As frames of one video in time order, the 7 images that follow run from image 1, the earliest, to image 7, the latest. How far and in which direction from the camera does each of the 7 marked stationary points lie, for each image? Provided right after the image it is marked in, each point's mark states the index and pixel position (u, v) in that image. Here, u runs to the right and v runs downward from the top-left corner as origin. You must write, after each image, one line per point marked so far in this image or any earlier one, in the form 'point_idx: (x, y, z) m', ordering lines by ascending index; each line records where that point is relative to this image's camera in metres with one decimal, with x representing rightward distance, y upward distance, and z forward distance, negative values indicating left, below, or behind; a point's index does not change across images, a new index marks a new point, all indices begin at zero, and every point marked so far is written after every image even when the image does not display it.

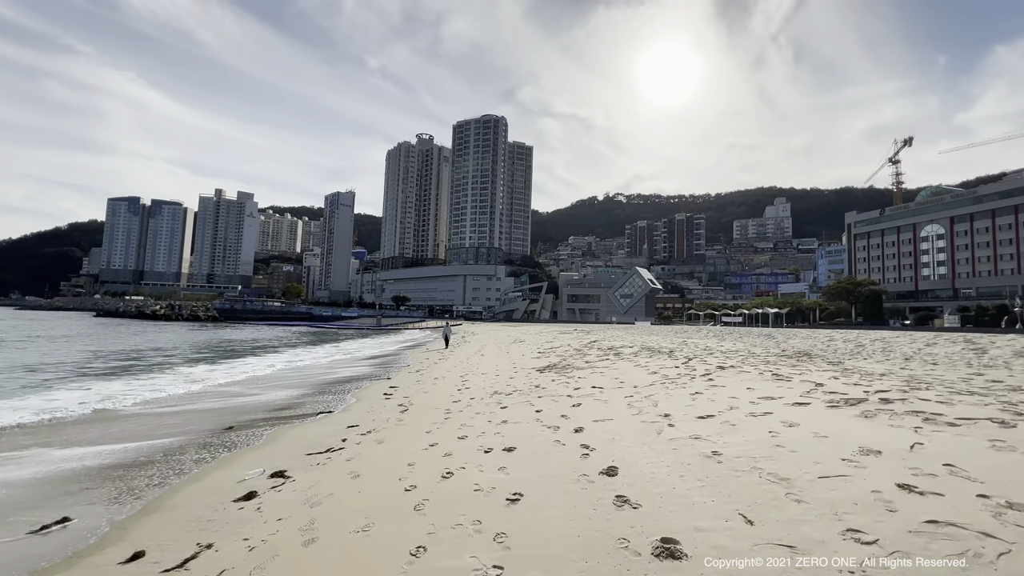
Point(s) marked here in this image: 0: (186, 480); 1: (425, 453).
0: (-4.0, -2.4, +5.5) m
1: (-1.2, -2.2, +5.9) m
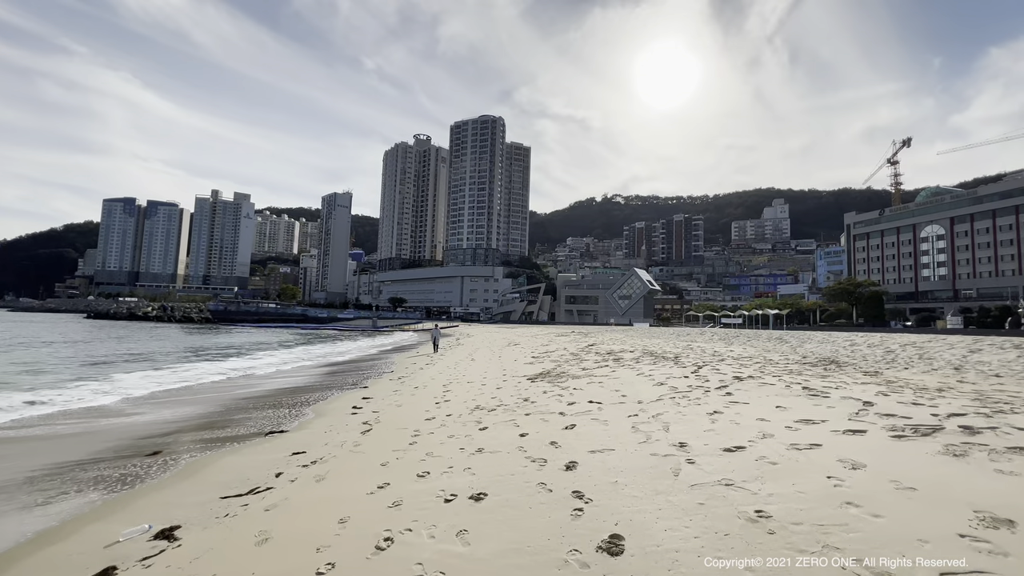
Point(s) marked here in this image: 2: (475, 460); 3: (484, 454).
0: (-4.3, -2.3, +4.1) m
1: (-1.5, -2.1, +4.5) m
2: (-0.4, -2.1, +5.5) m
3: (-0.4, -2.1, +5.7) m
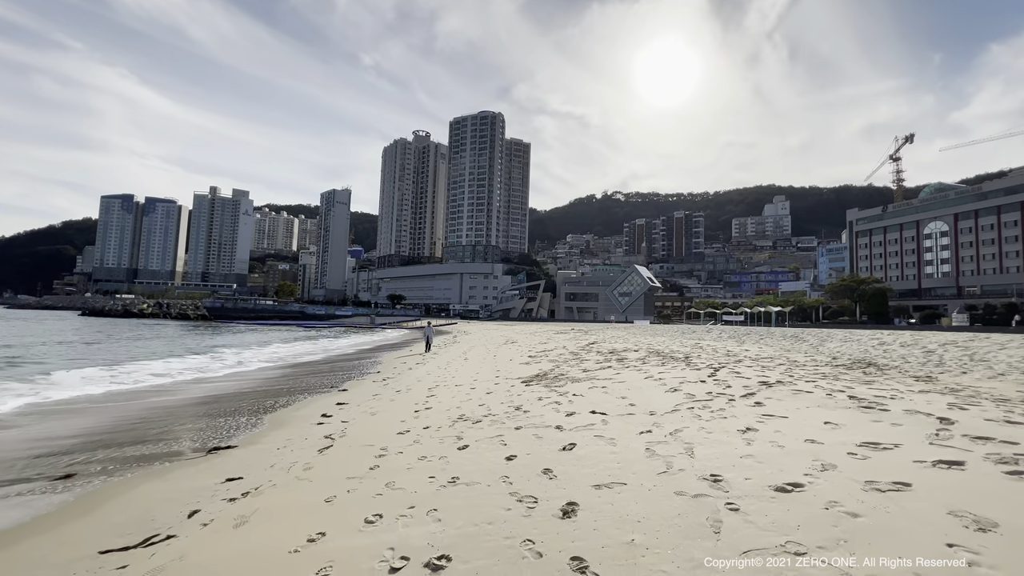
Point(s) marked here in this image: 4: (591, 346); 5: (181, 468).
0: (-4.5, -2.2, +2.8) m
1: (-1.6, -2.0, +3.3) m
2: (-0.6, -2.0, +4.2) m
3: (-0.5, -2.0, +4.4) m
4: (+3.4, -2.5, +19.4) m
5: (-4.4, -2.4, +6.0) m
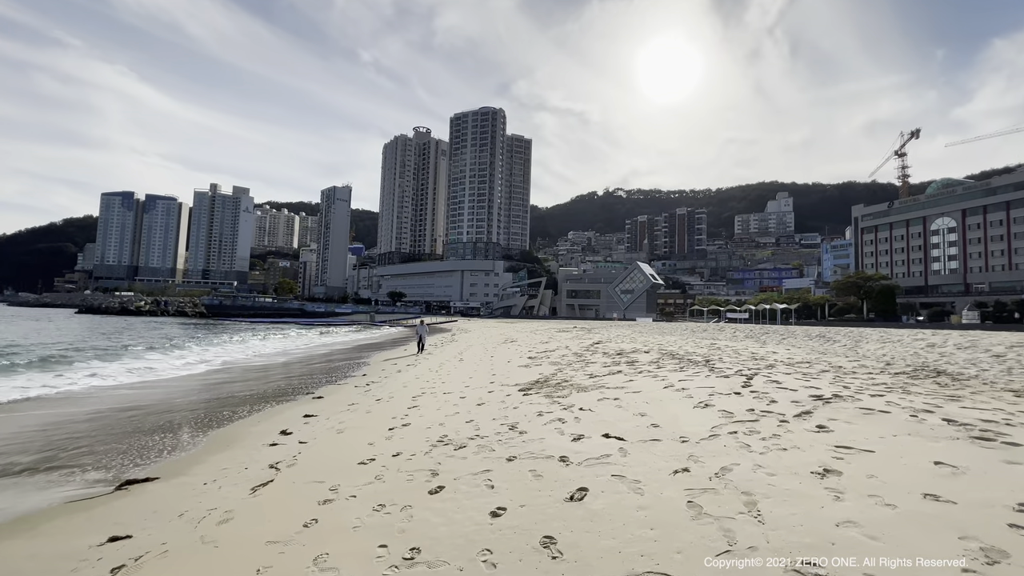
0: (-4.6, -2.1, +1.4) m
1: (-1.7, -1.9, +1.8) m
2: (-0.7, -1.9, +2.8) m
3: (-0.6, -1.9, +3.0) m
4: (+3.4, -2.3, +18.0) m
5: (-4.5, -2.3, +4.5) m
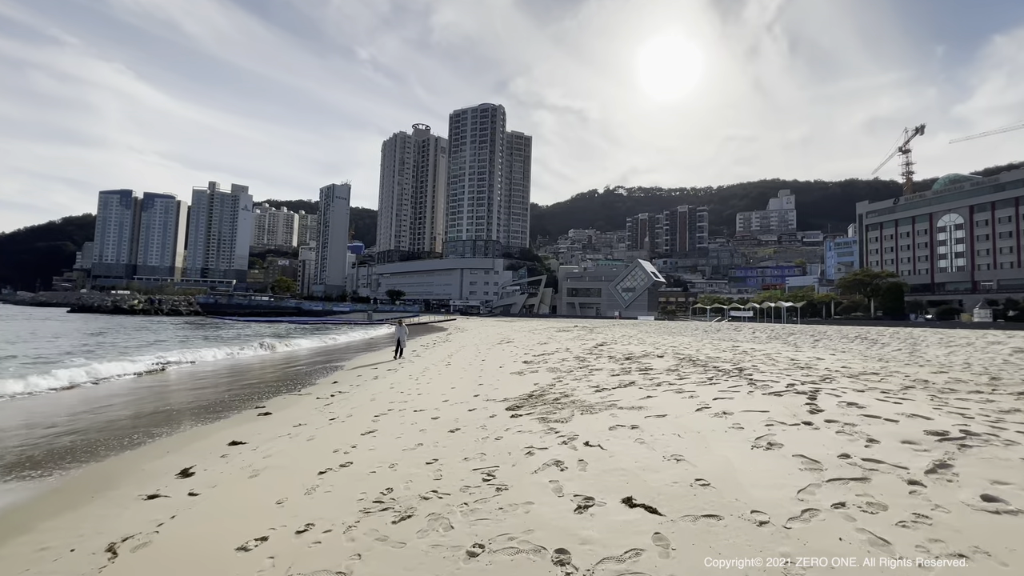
0: (-4.8, -2.0, -0.6) m
1: (-2.0, -1.8, -0.2) m
2: (-1.0, -1.7, +0.8) m
3: (-0.9, -1.7, +1.0) m
4: (+3.1, -2.1, +15.9) m
5: (-4.7, -2.1, +2.5) m
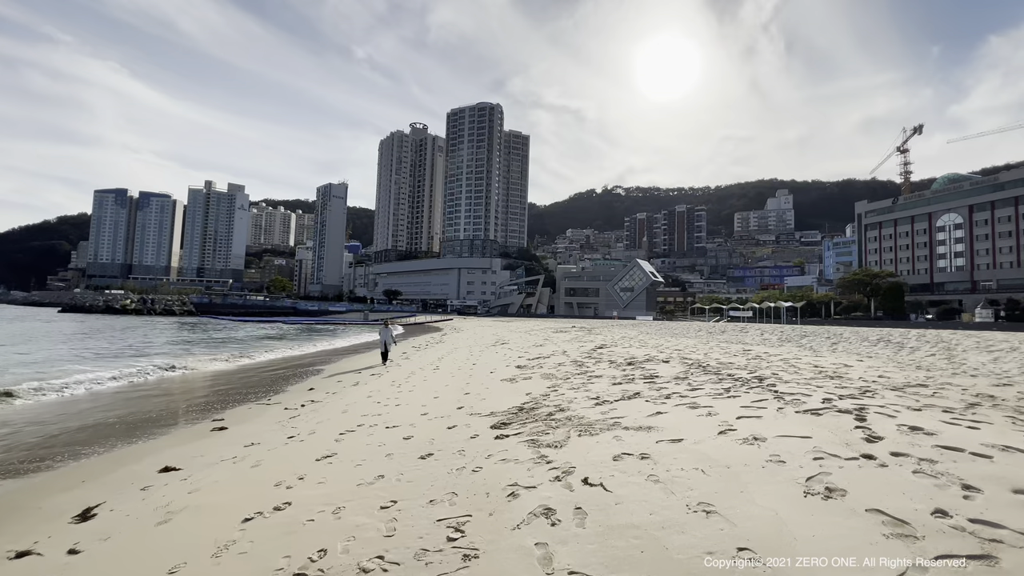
0: (-5.0, -1.9, -1.7) m
1: (-2.1, -1.8, -1.3) m
2: (-1.1, -1.7, -0.3) m
3: (-1.1, -1.7, -0.1) m
4: (+2.9, -2.1, +14.9) m
5: (-4.9, -2.1, +1.4) m
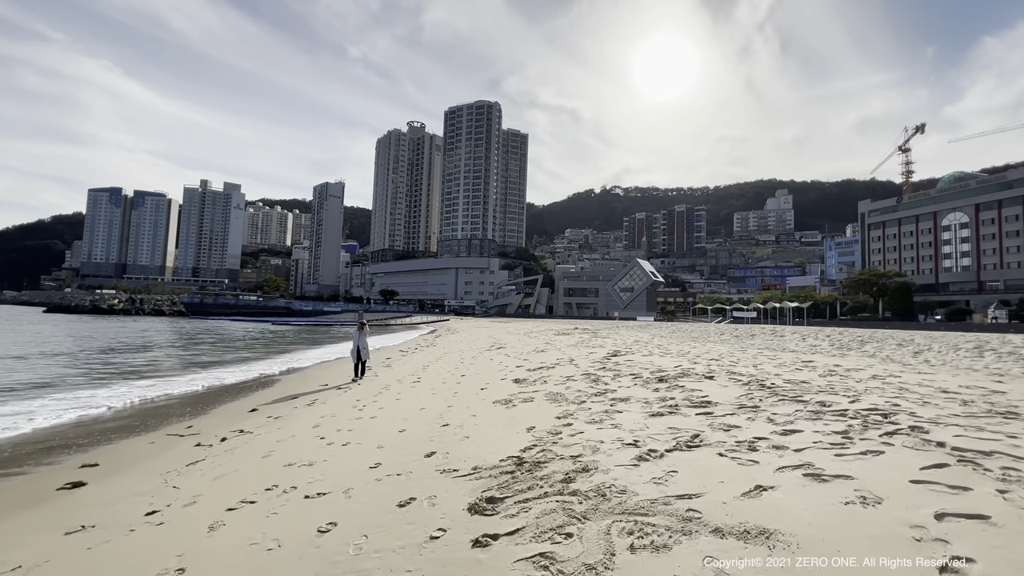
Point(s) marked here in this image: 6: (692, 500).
0: (-5.0, -1.8, -4.4) m
1: (-2.2, -1.6, -4.0) m
2: (-1.2, -1.6, -3.0) m
3: (-1.1, -1.6, -2.8) m
4: (+2.8, -2.0, +12.2) m
5: (-4.9, -2.0, -1.3) m
6: (+1.4, -1.6, +3.4) m
